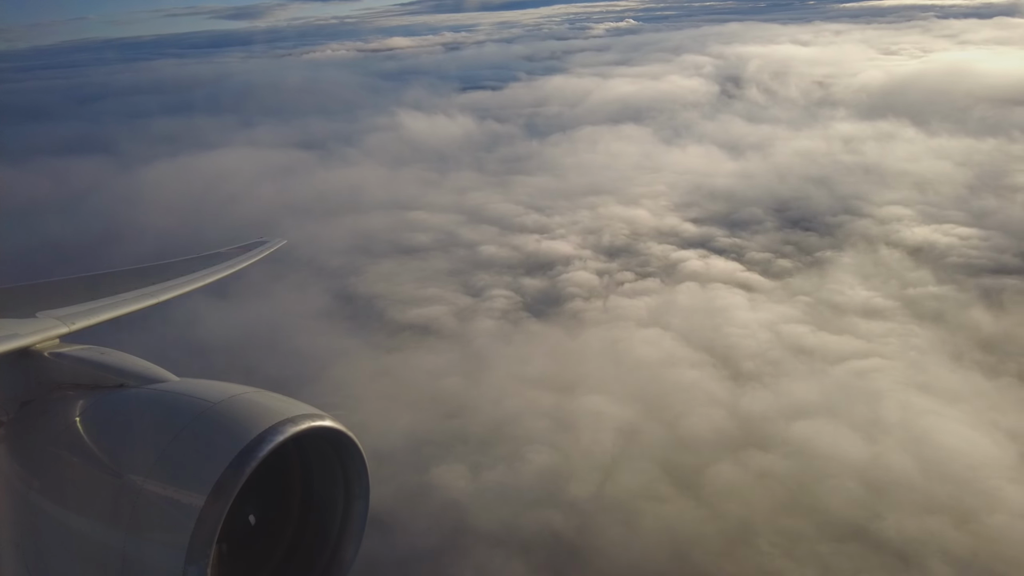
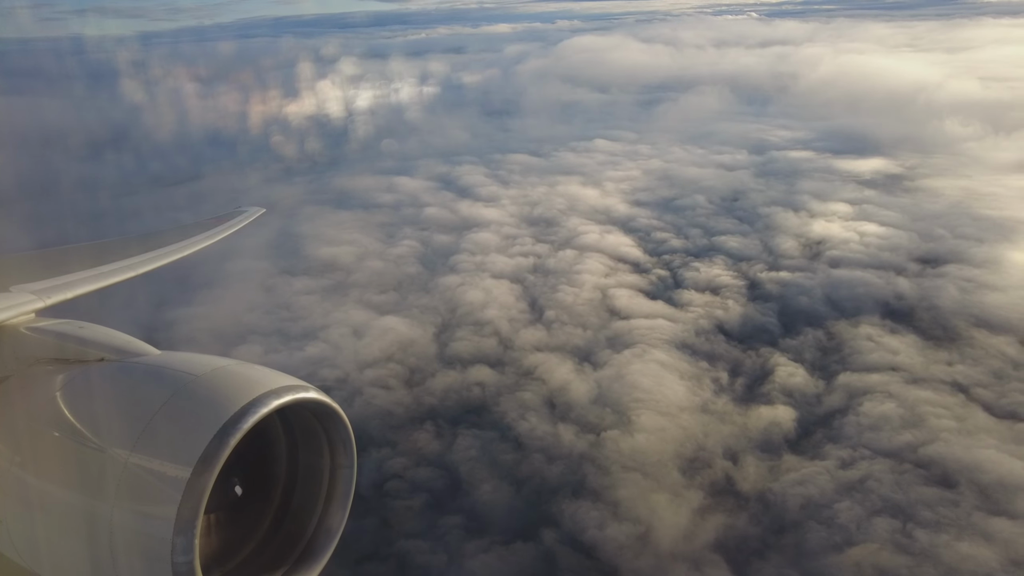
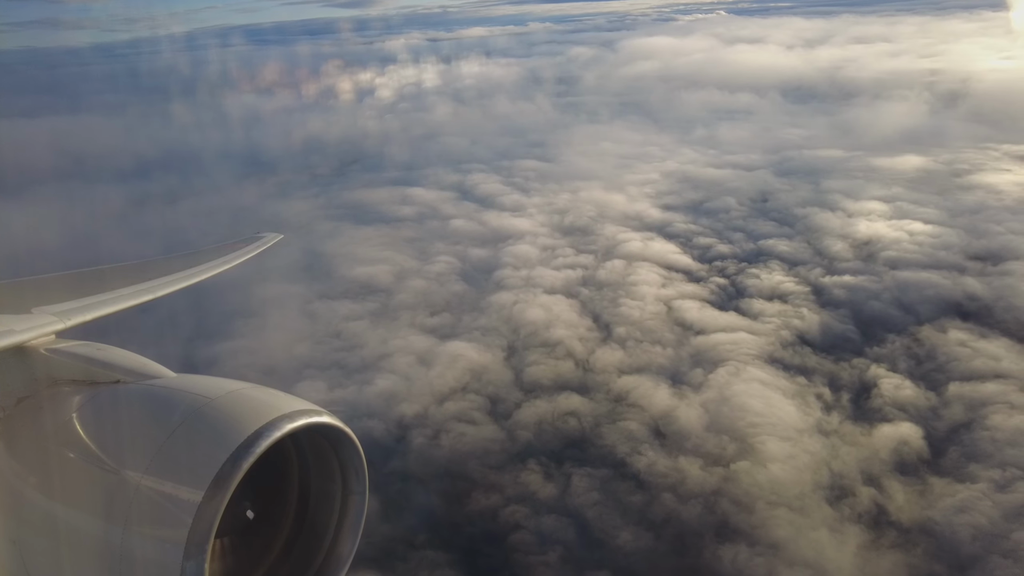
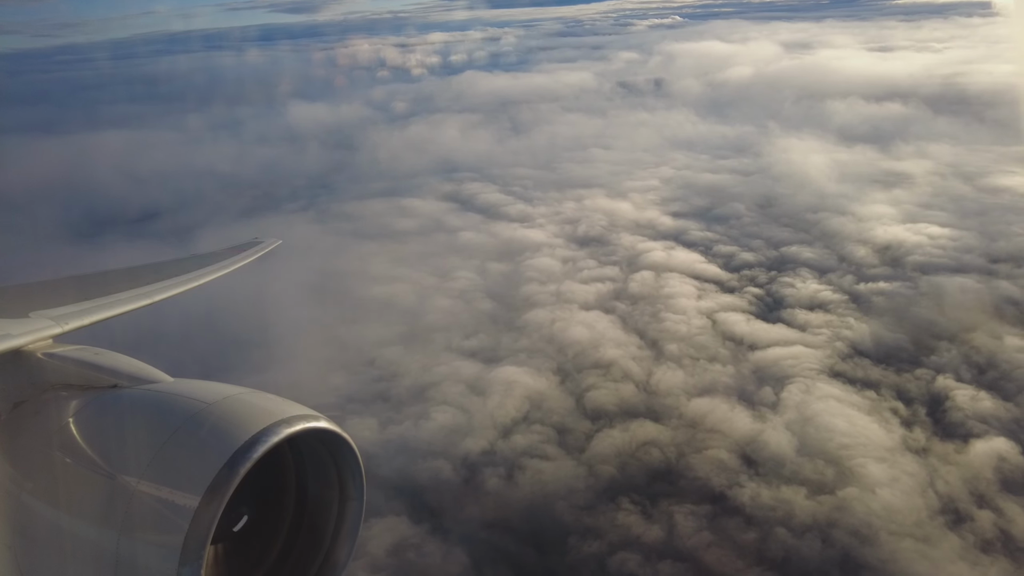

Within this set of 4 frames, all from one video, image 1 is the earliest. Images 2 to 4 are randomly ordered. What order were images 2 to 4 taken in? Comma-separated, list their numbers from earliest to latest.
4, 3, 2
